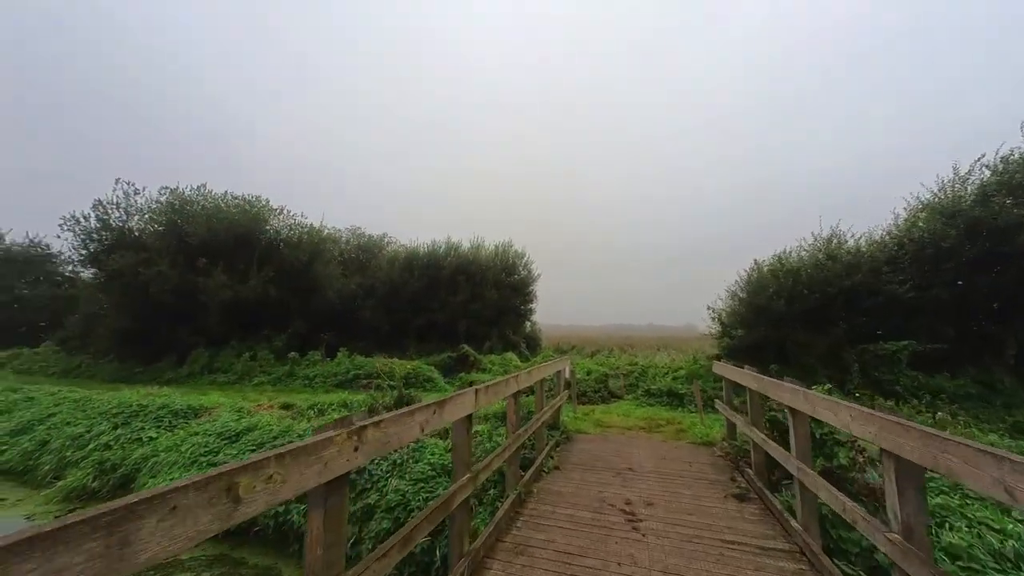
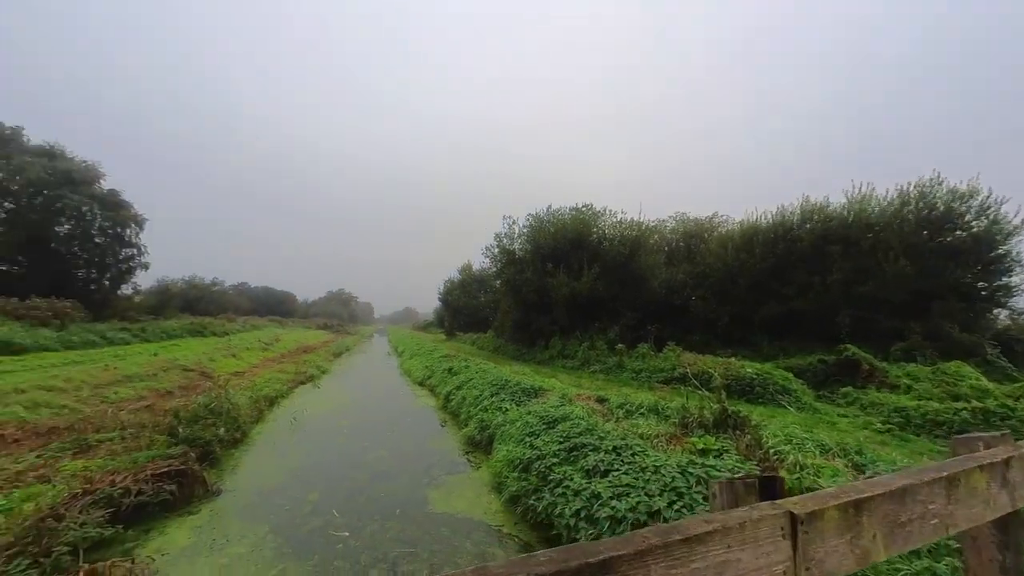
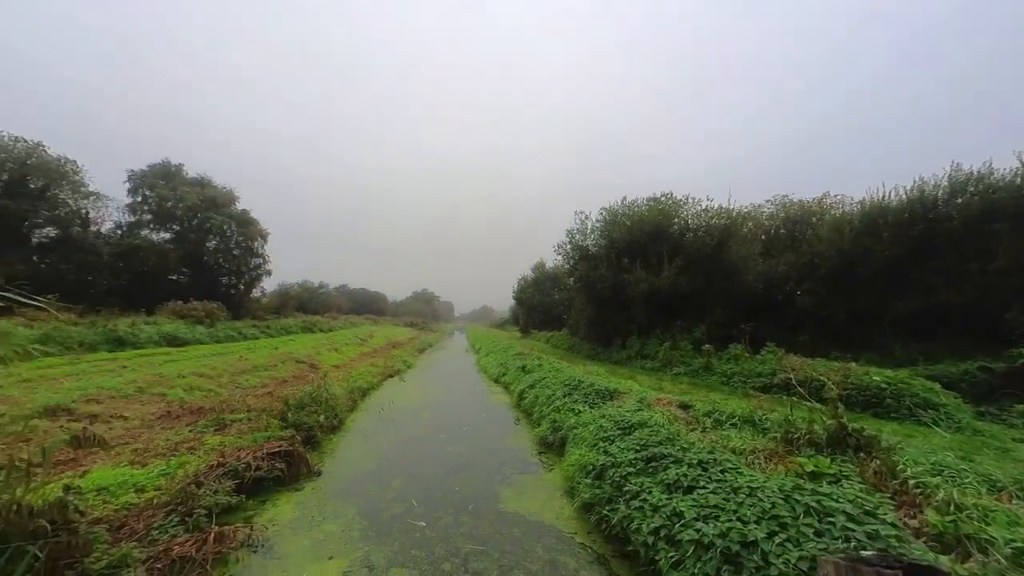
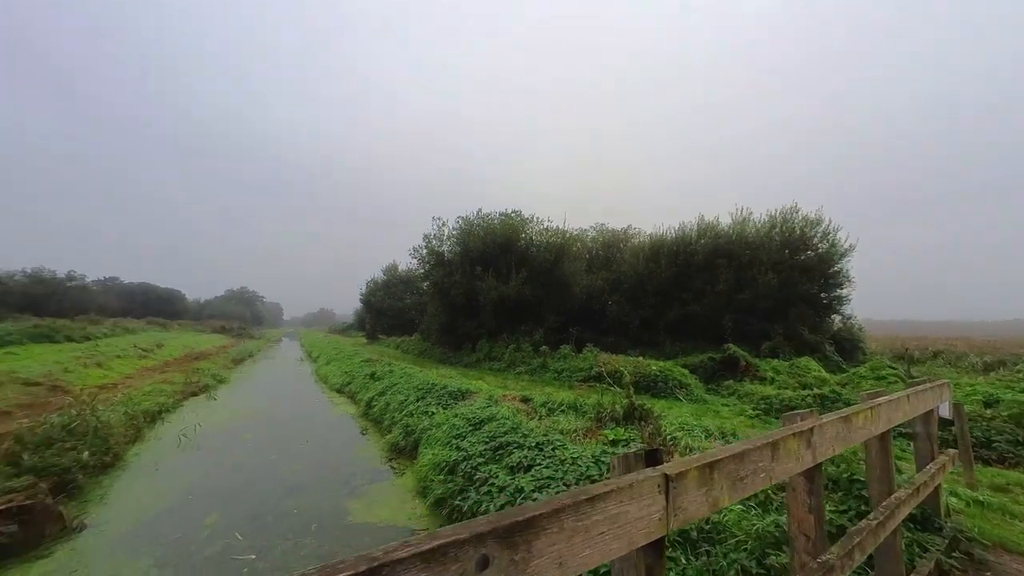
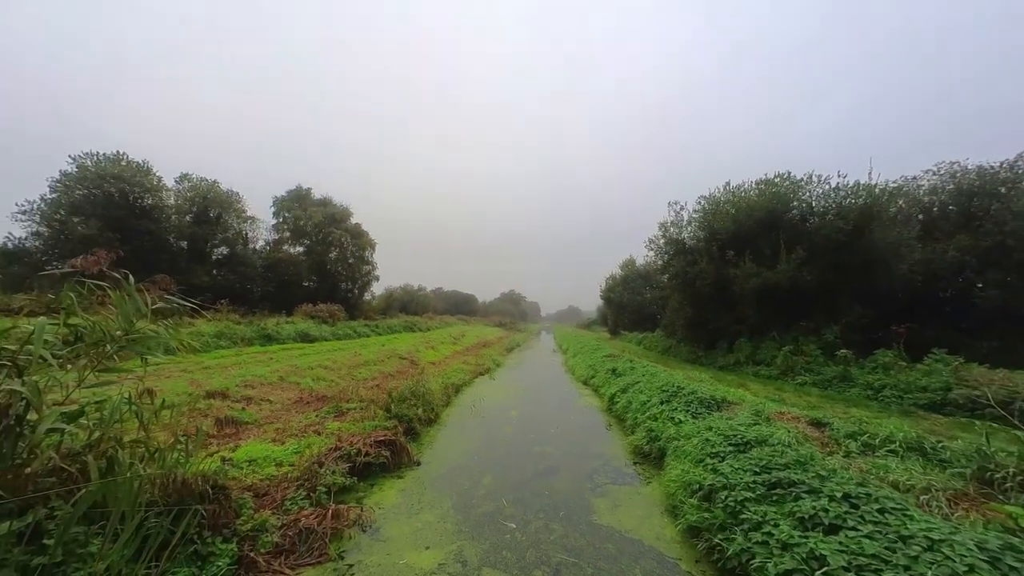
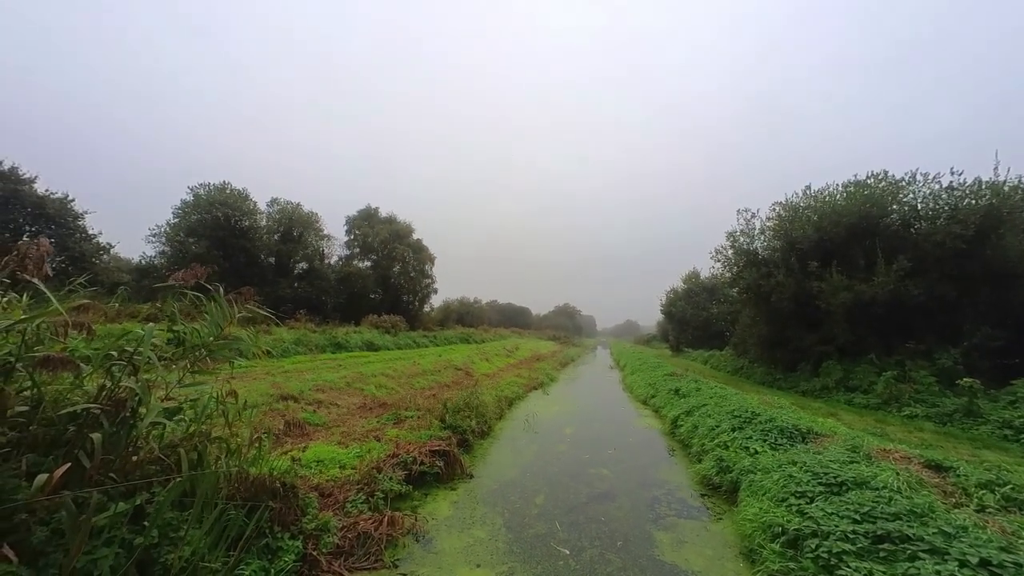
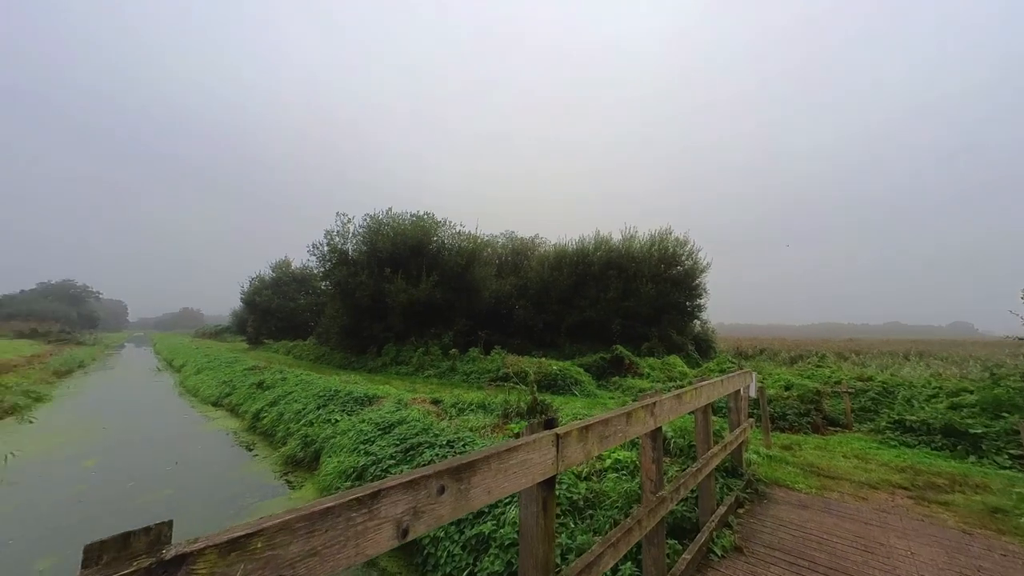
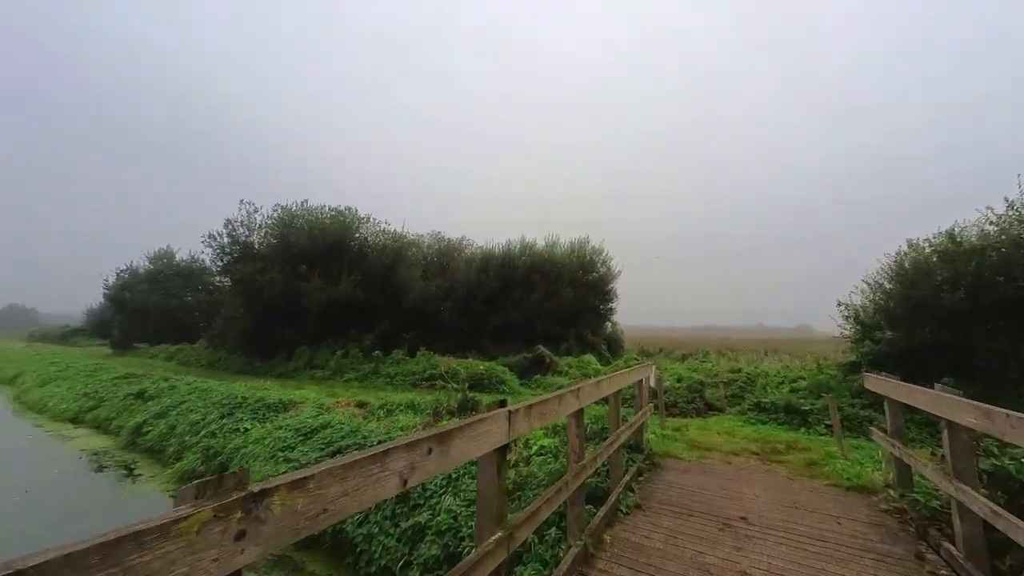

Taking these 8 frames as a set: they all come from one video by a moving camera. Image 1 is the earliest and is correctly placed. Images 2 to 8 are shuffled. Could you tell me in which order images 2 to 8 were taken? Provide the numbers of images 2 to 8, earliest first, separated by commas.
8, 7, 4, 2, 3, 5, 6
